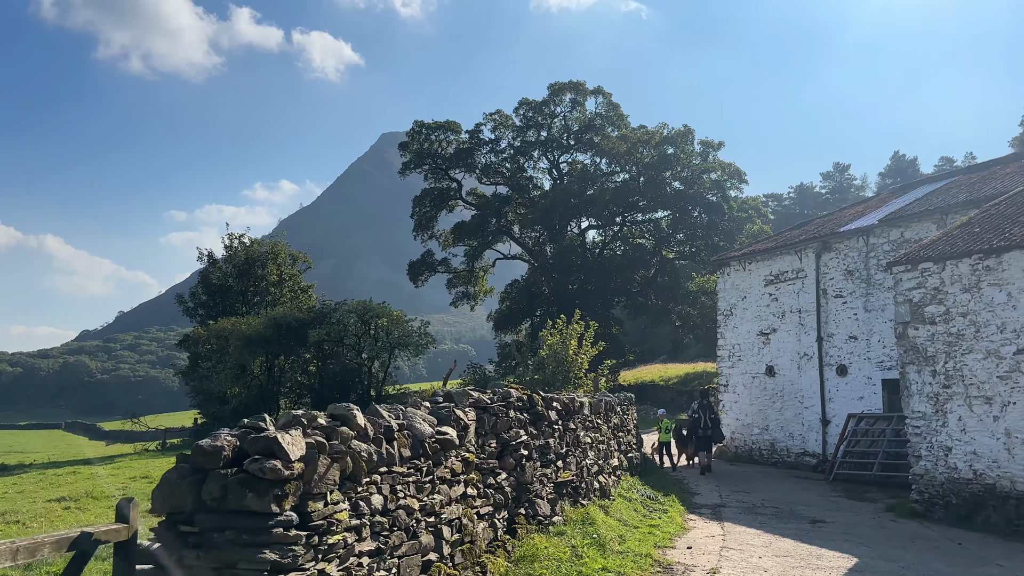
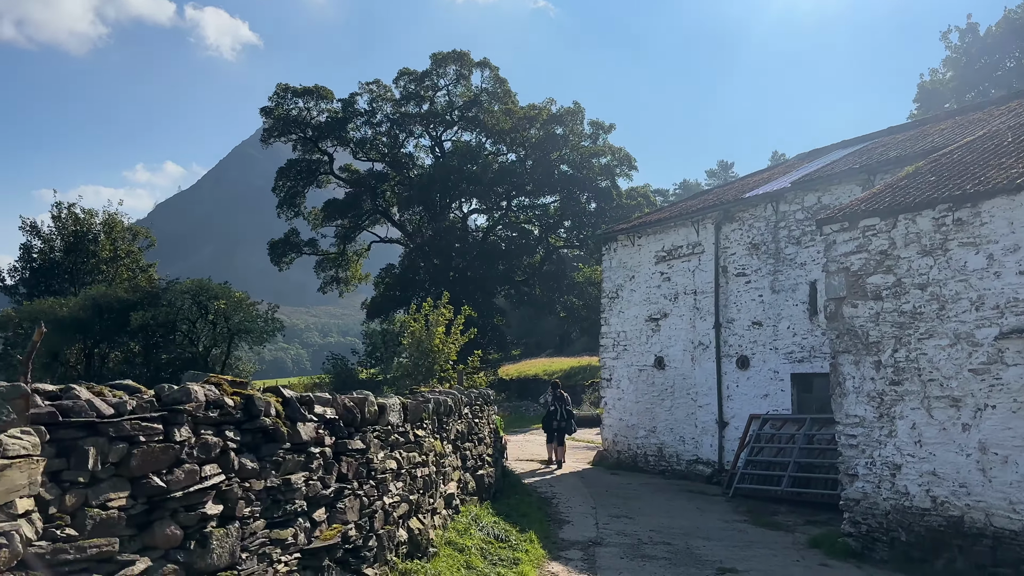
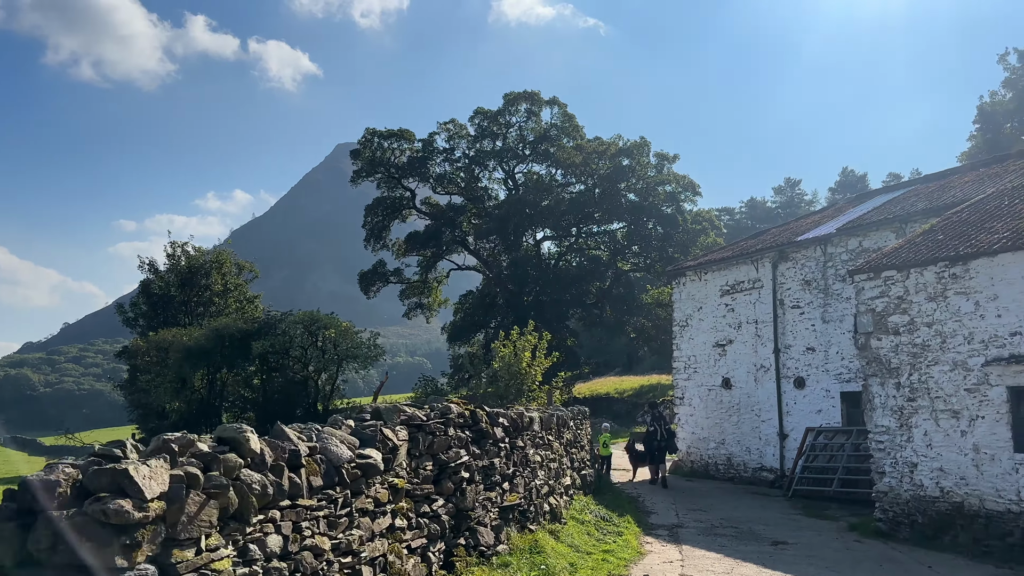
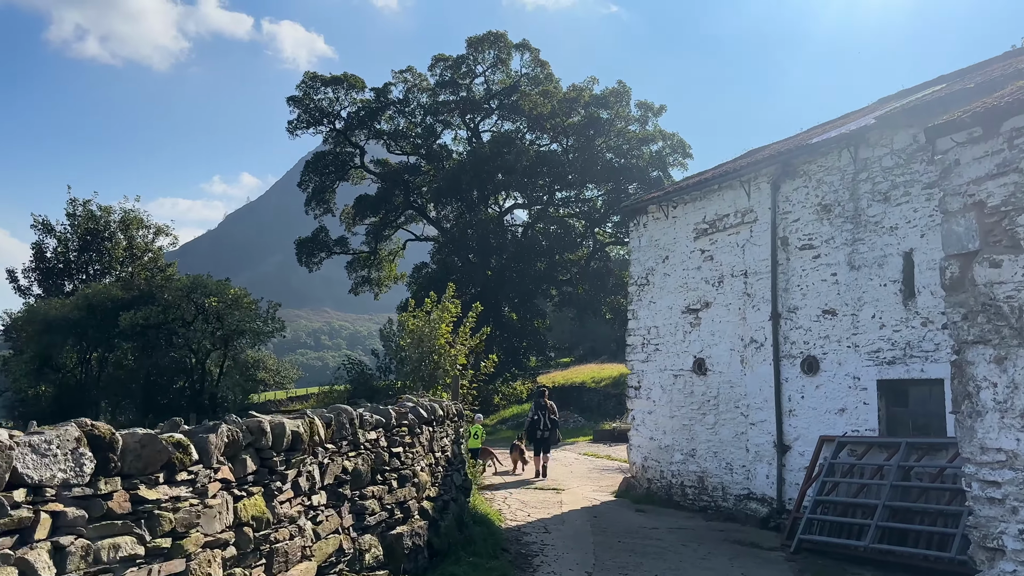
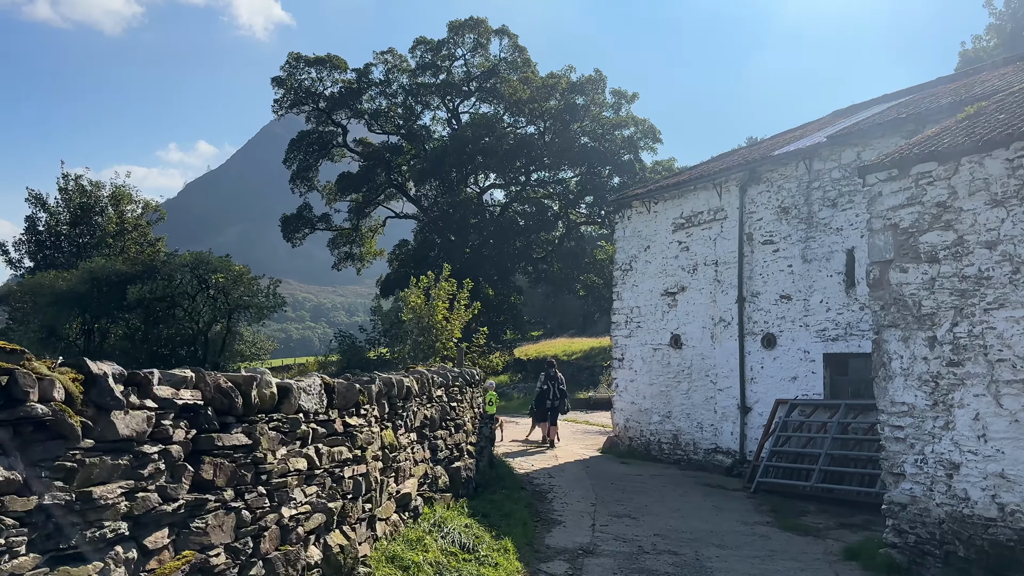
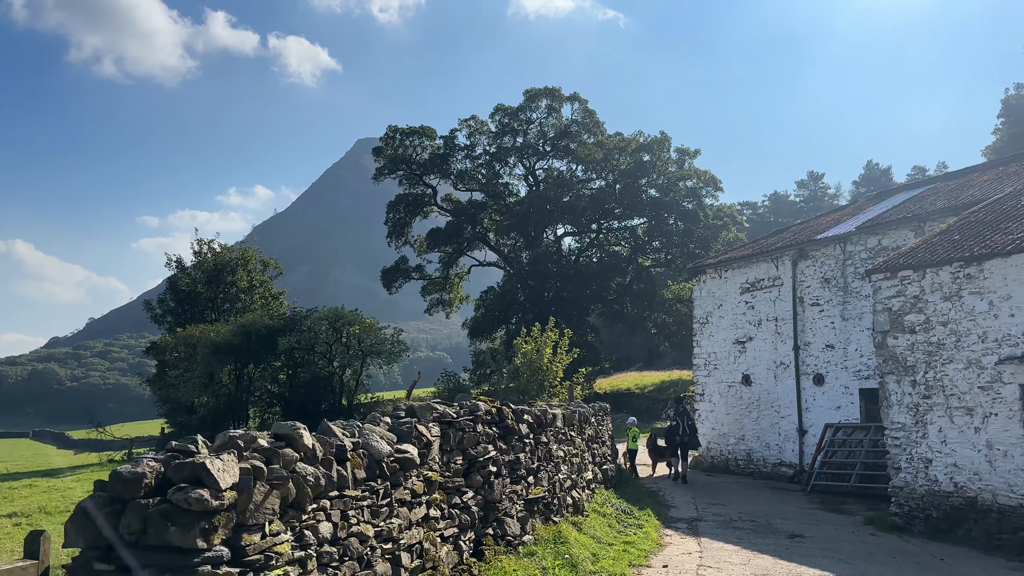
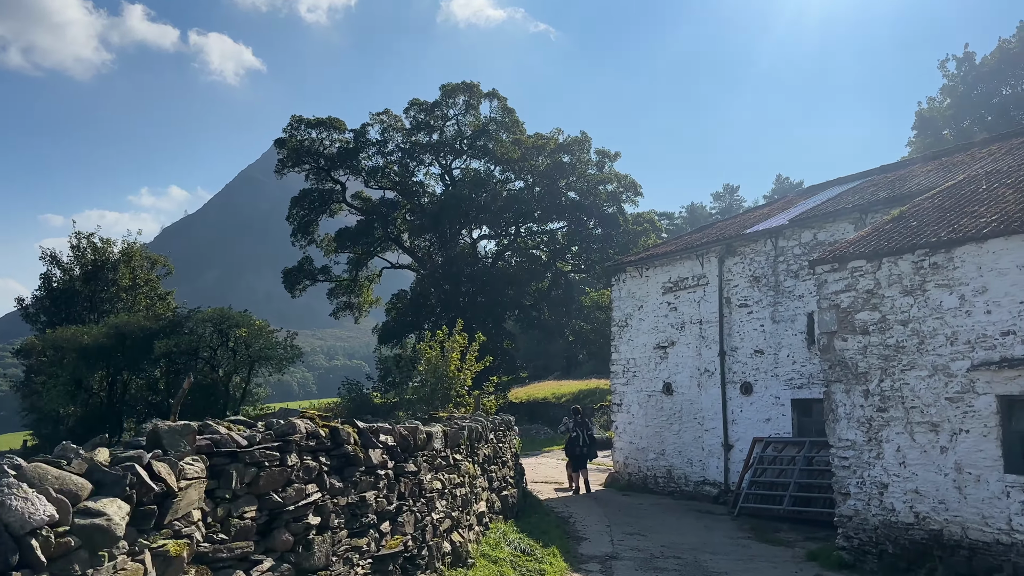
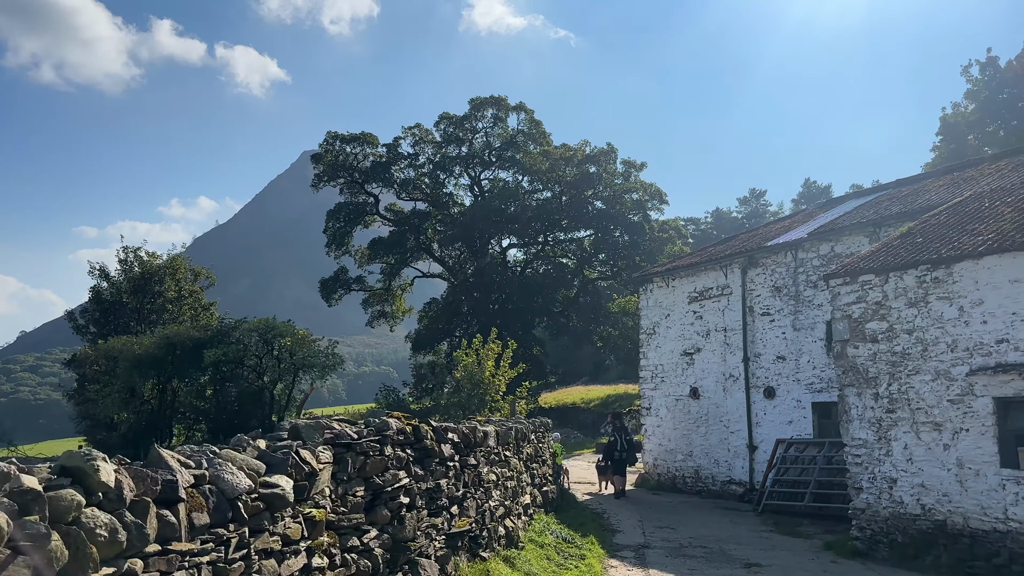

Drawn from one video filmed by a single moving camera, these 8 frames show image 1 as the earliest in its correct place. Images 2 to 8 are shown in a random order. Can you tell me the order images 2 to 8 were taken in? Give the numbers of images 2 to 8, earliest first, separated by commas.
6, 3, 8, 7, 2, 5, 4
